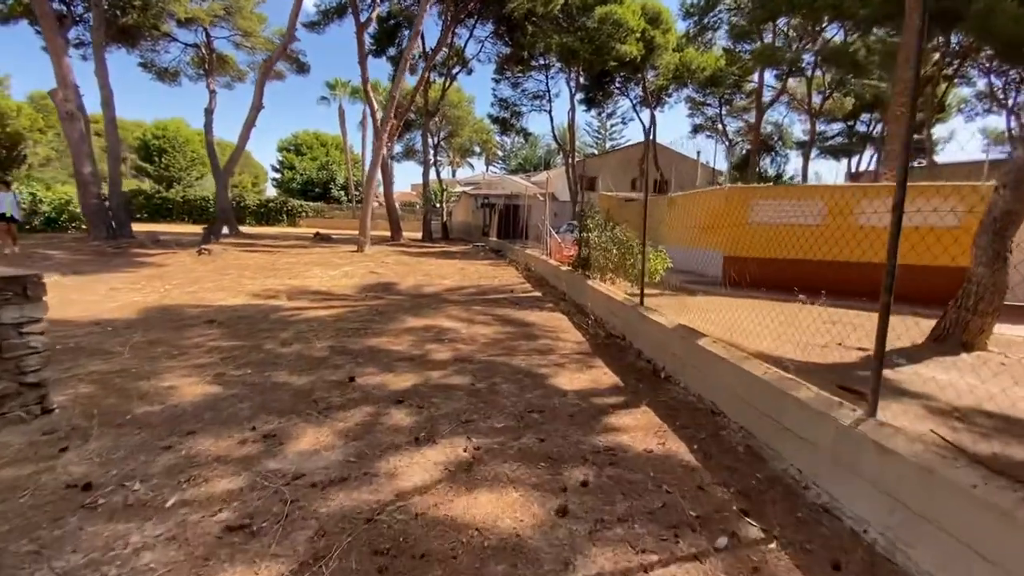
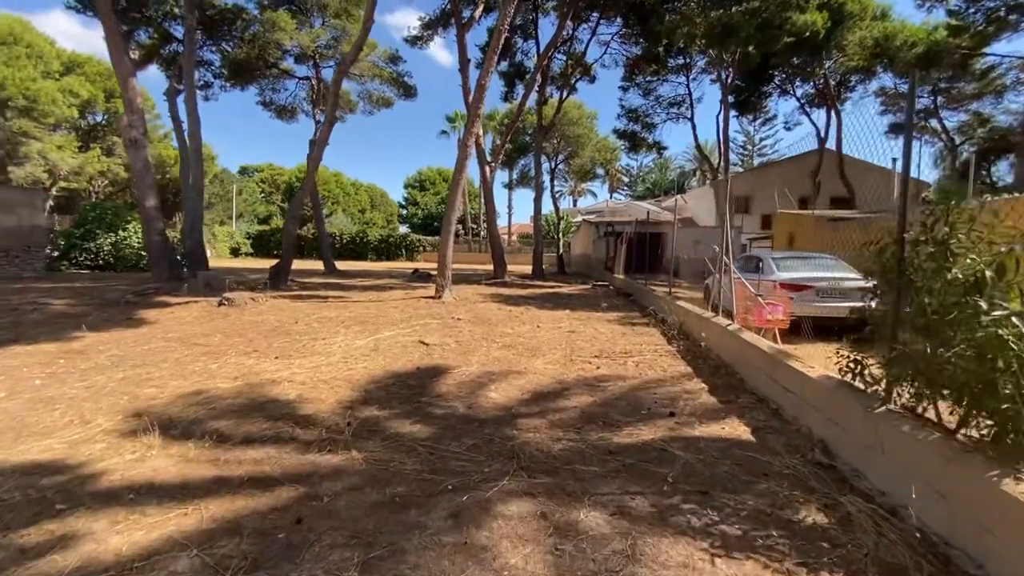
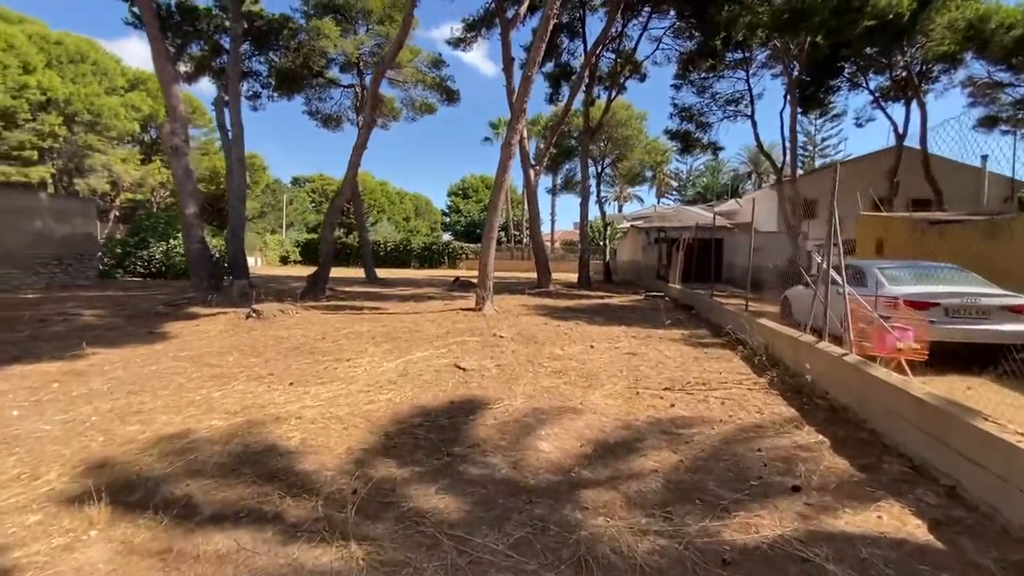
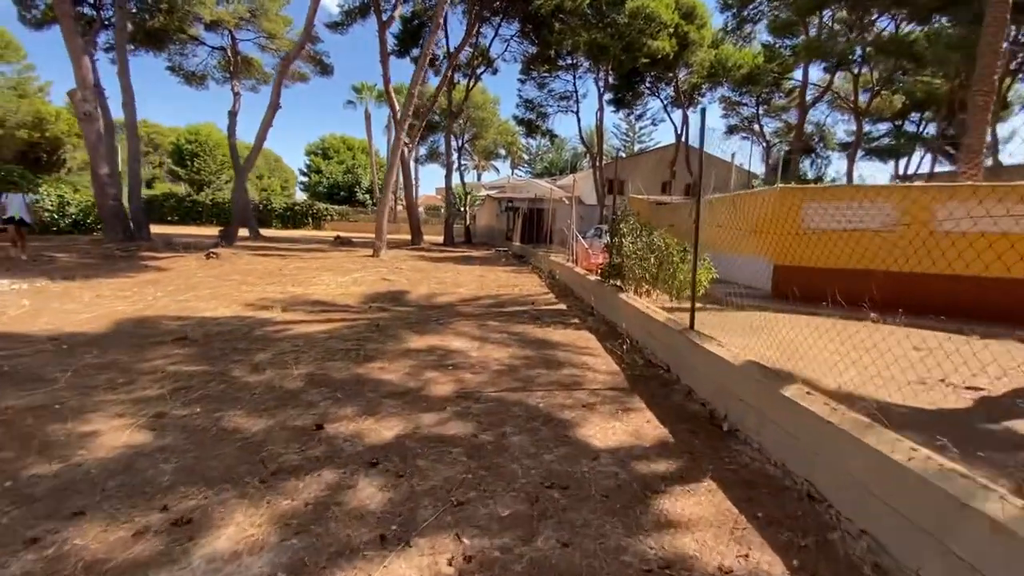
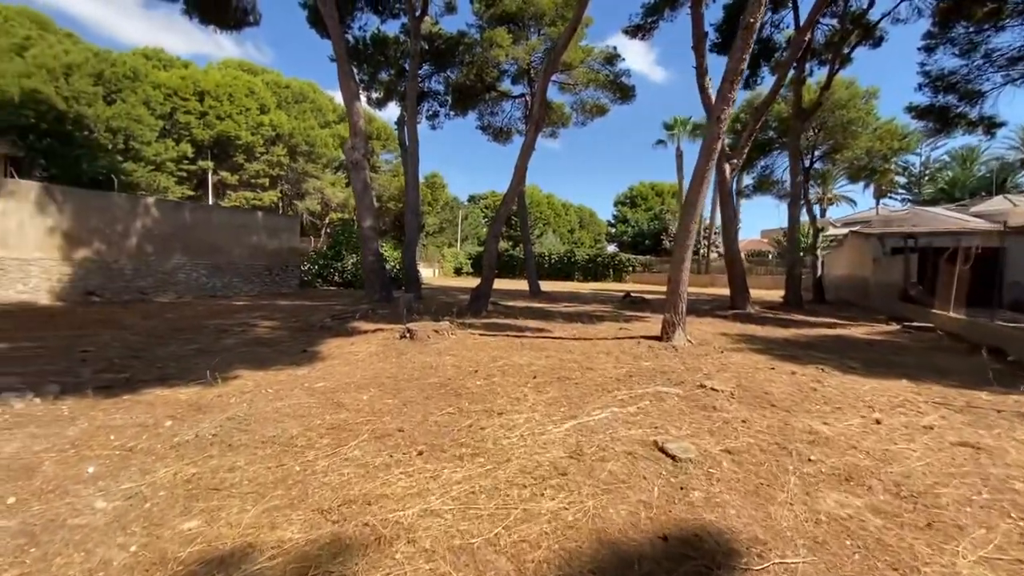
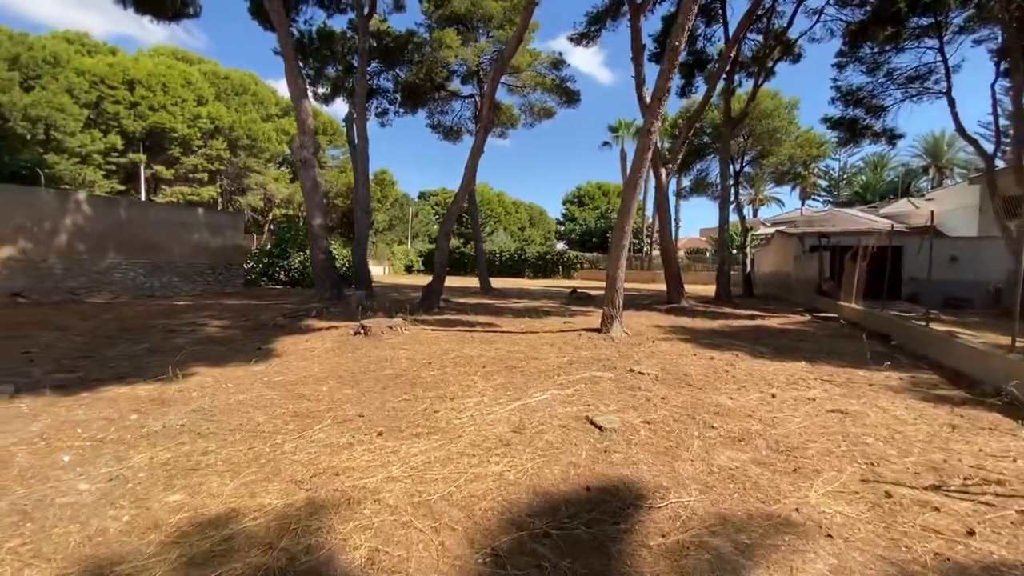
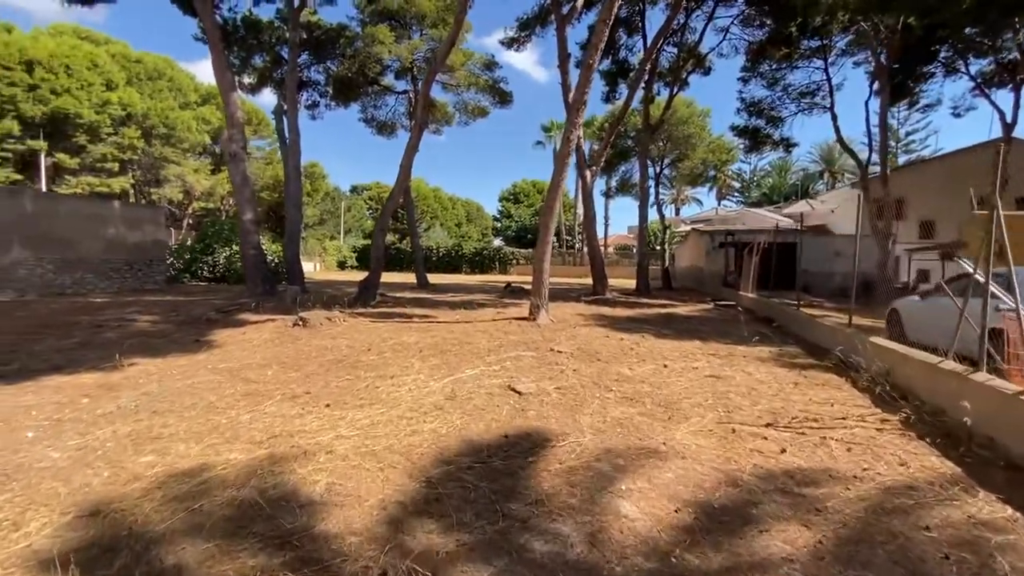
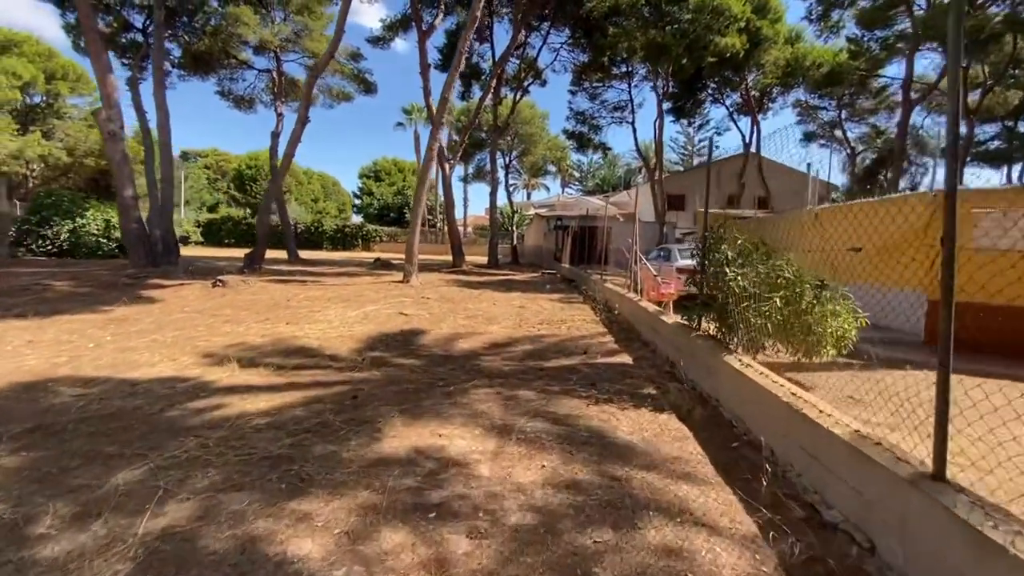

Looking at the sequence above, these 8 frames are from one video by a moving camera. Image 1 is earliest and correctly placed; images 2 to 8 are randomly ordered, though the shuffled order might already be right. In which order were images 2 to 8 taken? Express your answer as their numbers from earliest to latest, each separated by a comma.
4, 8, 2, 3, 7, 6, 5
